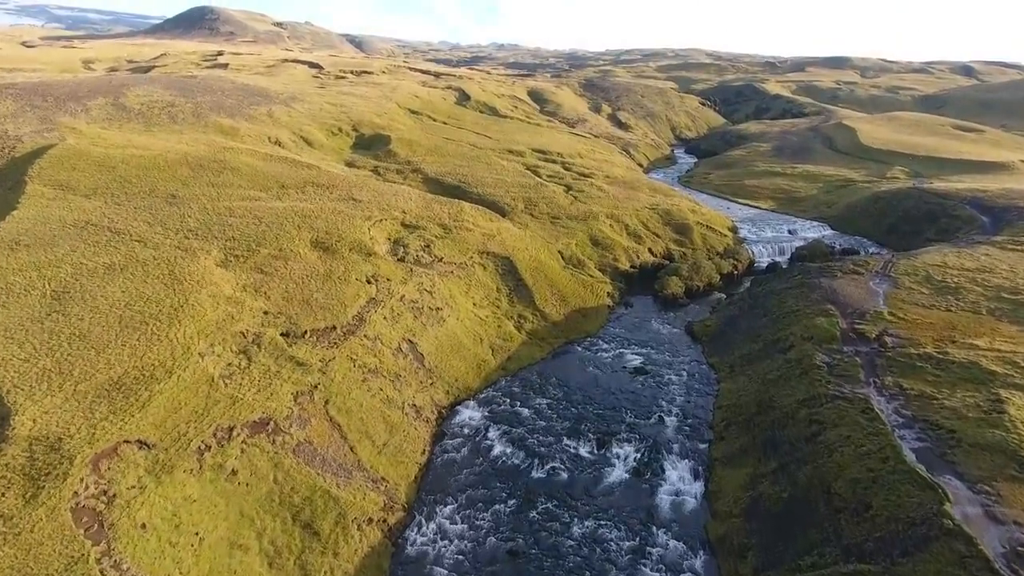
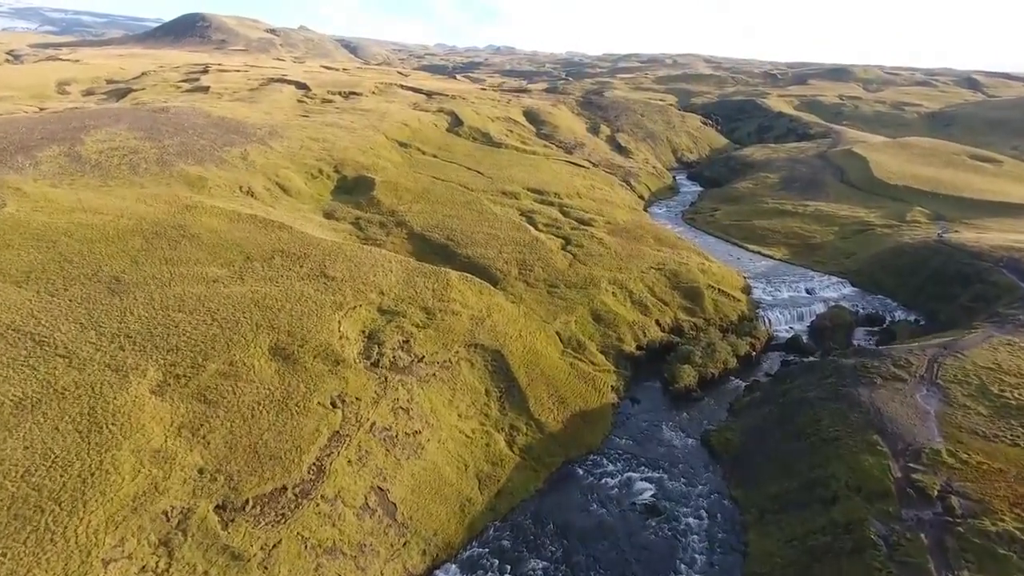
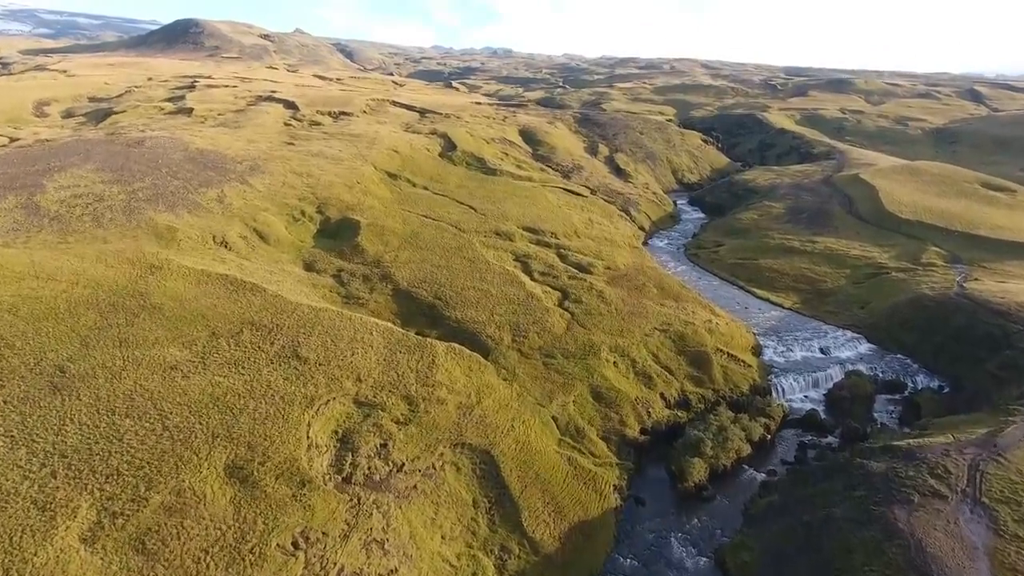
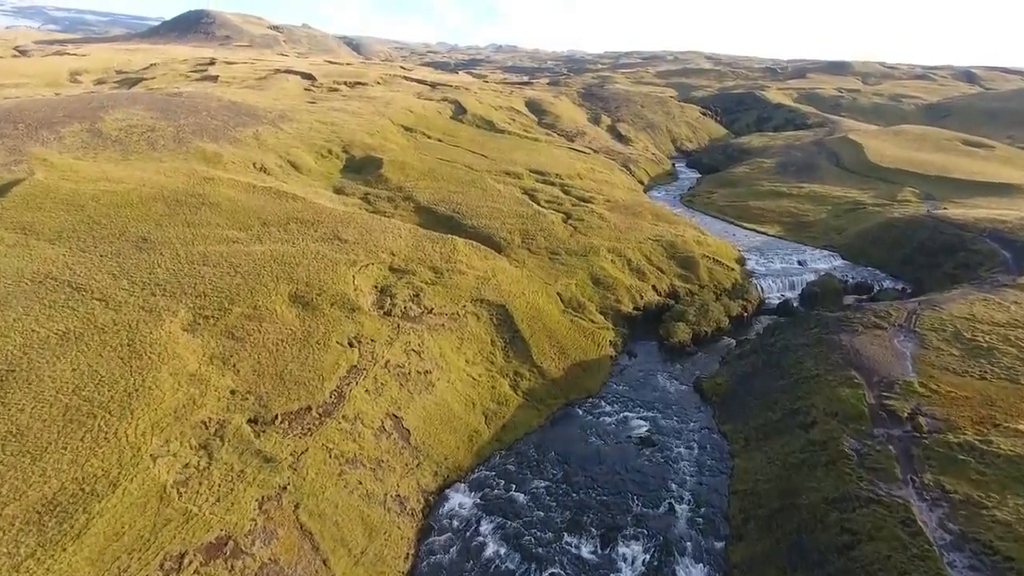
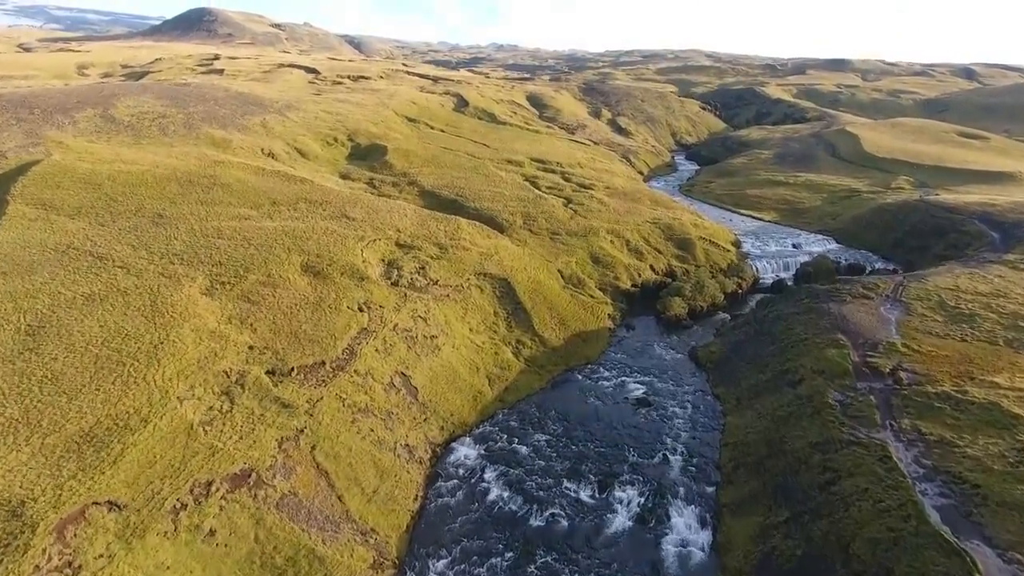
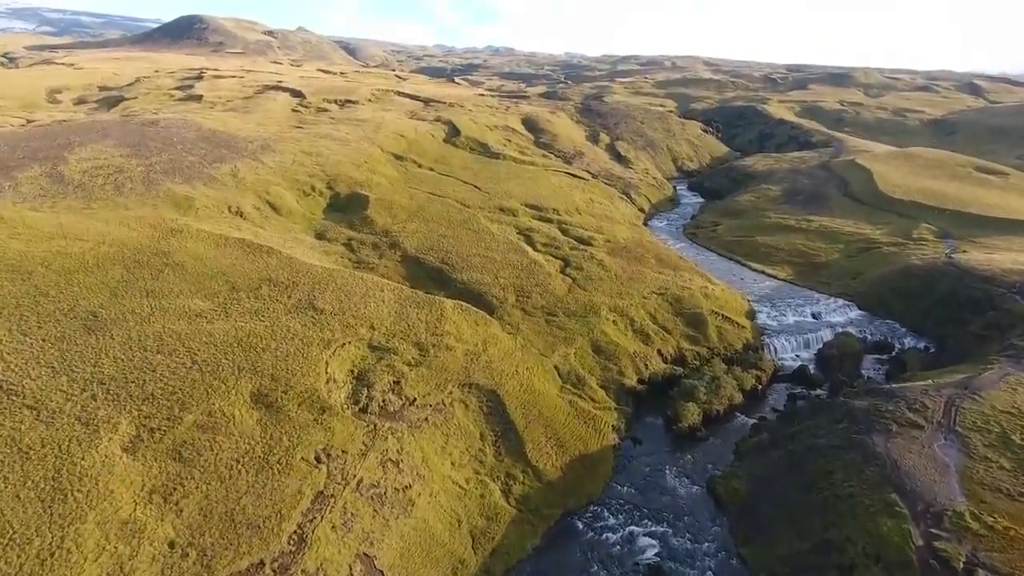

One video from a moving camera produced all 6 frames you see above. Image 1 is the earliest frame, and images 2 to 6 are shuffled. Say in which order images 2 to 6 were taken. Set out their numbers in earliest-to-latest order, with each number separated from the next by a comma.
5, 4, 2, 6, 3
